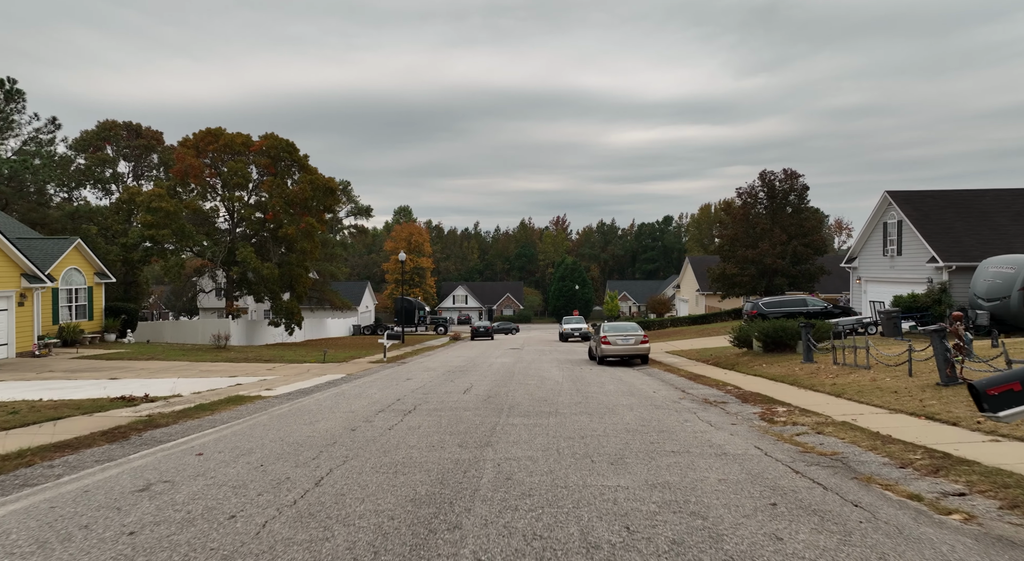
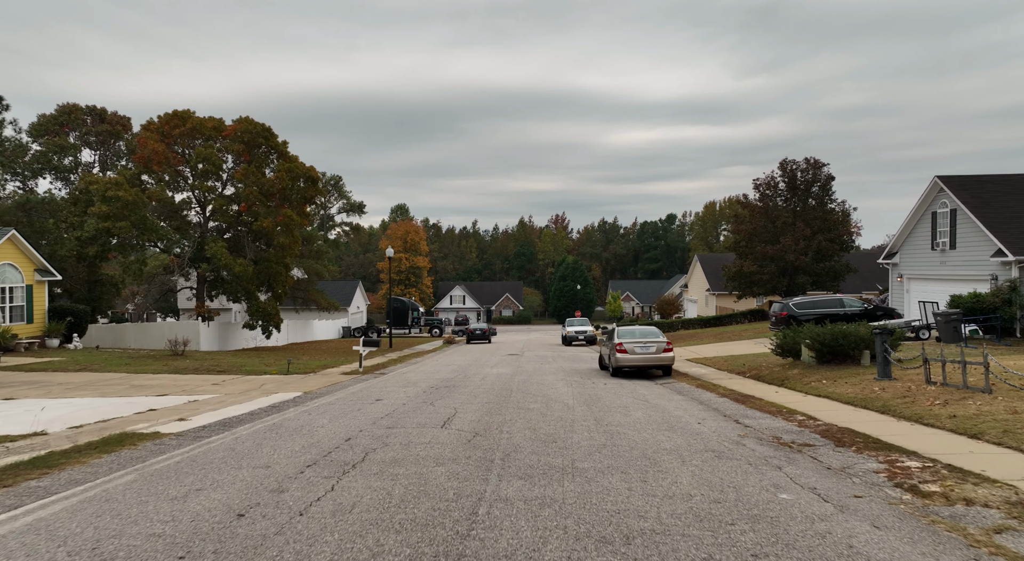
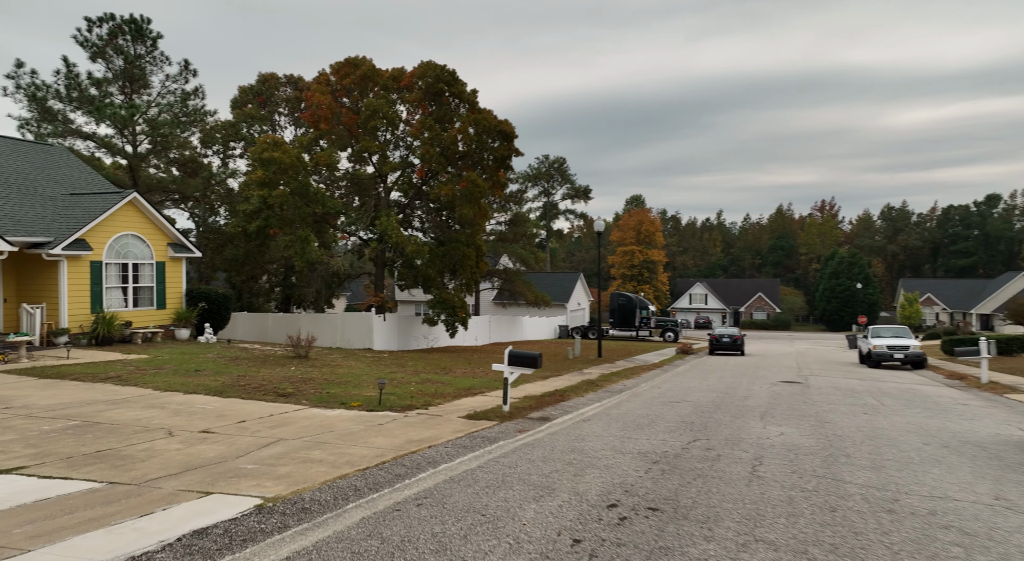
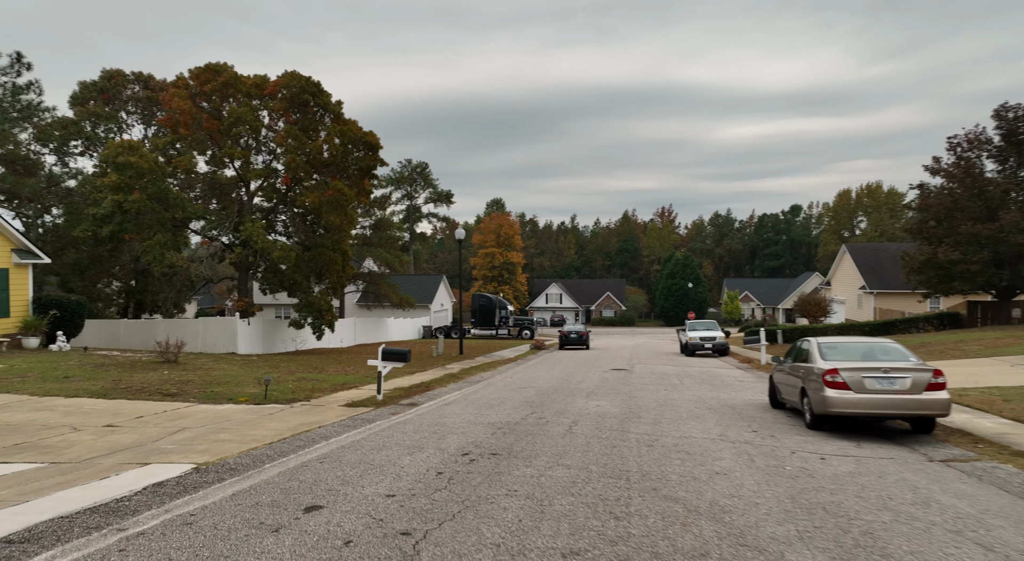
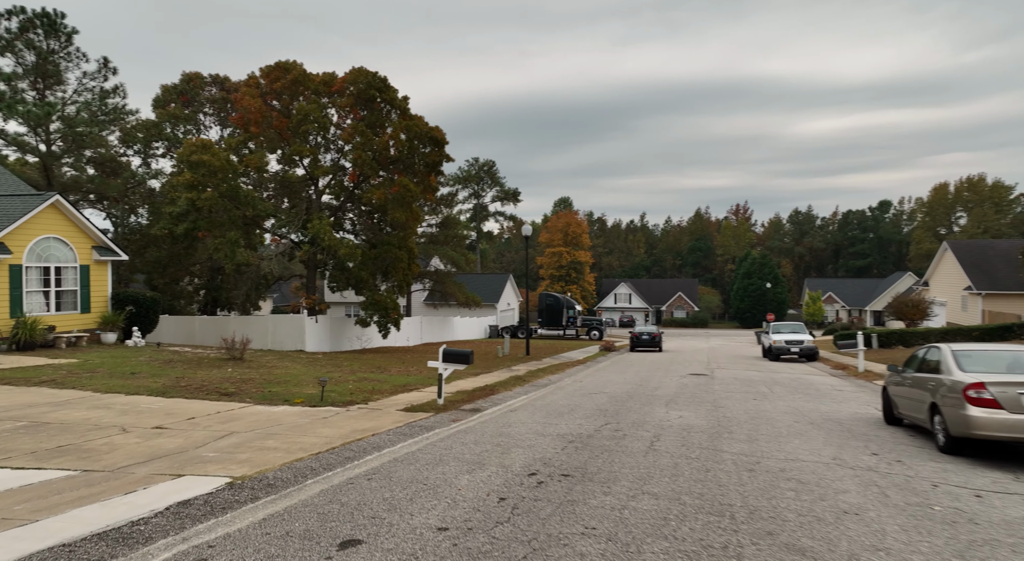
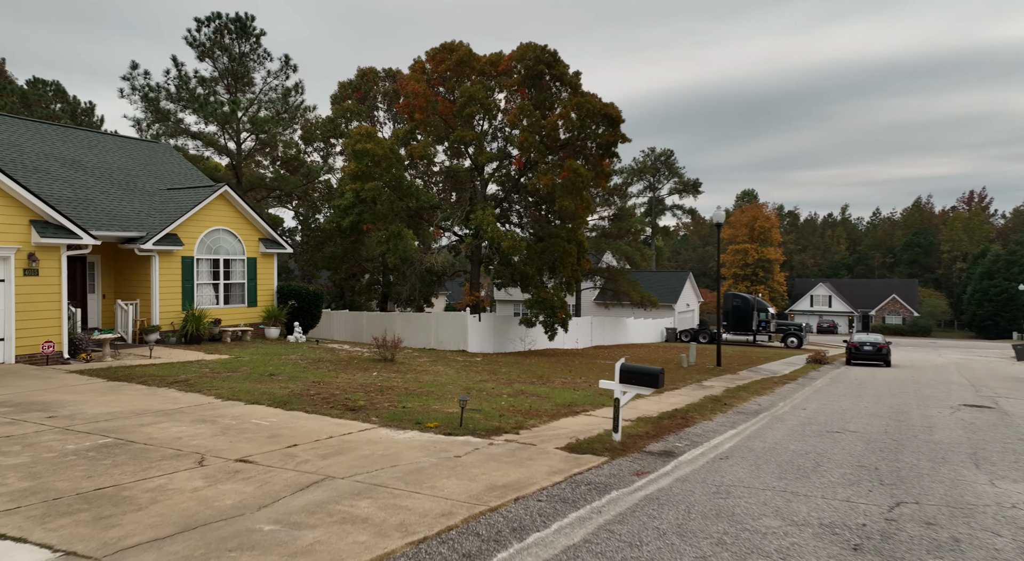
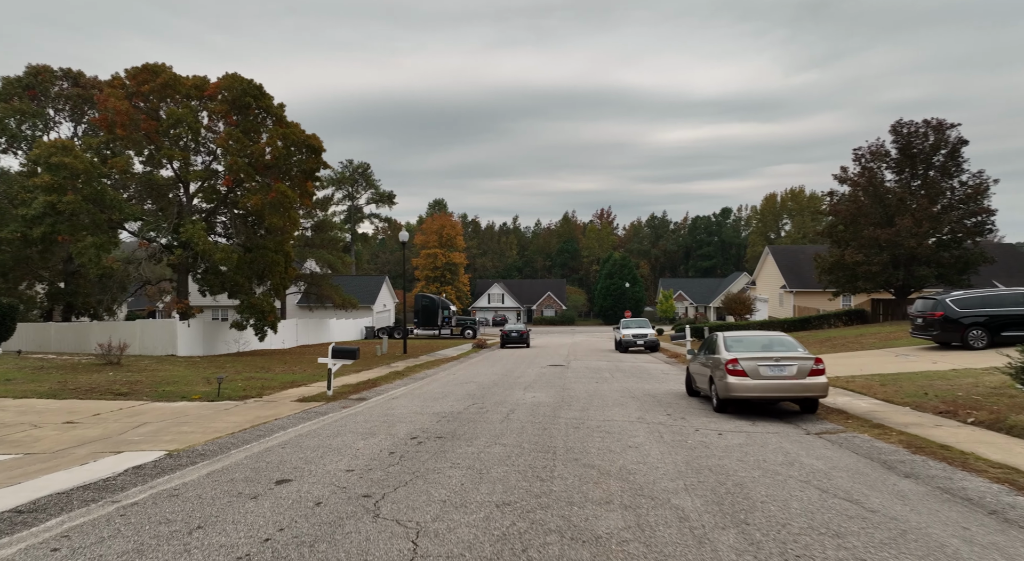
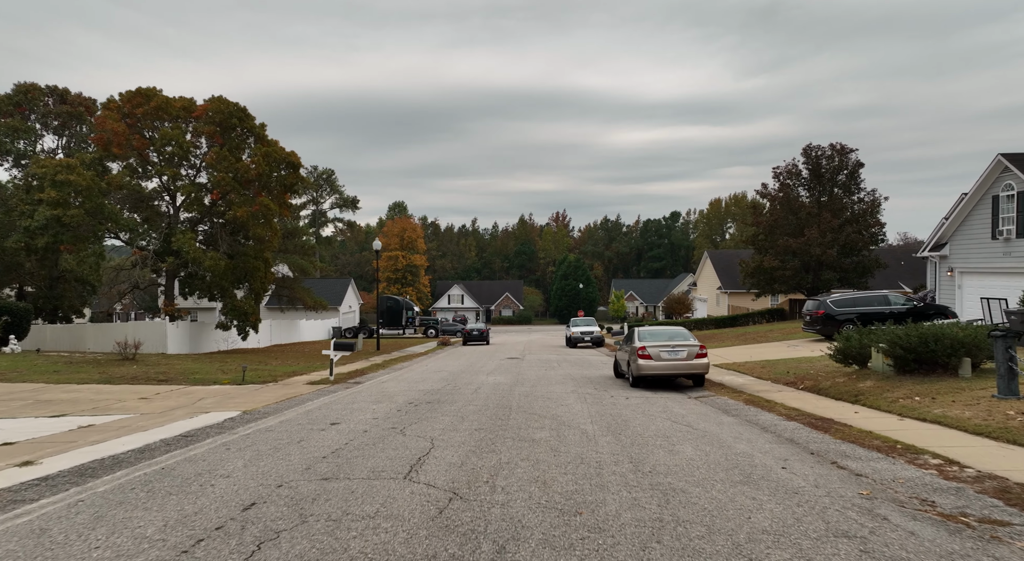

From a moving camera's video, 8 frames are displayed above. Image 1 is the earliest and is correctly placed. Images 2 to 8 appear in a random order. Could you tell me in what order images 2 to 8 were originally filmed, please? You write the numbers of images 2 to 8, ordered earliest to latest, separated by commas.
2, 8, 7, 4, 5, 3, 6
